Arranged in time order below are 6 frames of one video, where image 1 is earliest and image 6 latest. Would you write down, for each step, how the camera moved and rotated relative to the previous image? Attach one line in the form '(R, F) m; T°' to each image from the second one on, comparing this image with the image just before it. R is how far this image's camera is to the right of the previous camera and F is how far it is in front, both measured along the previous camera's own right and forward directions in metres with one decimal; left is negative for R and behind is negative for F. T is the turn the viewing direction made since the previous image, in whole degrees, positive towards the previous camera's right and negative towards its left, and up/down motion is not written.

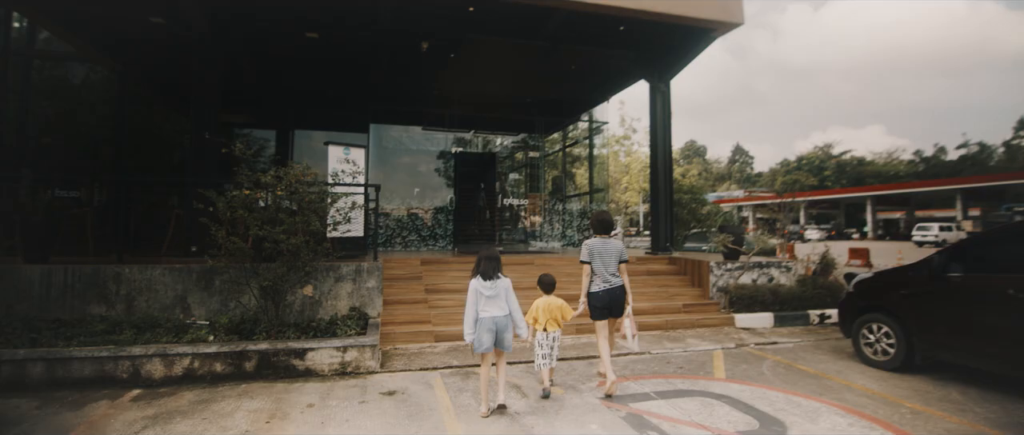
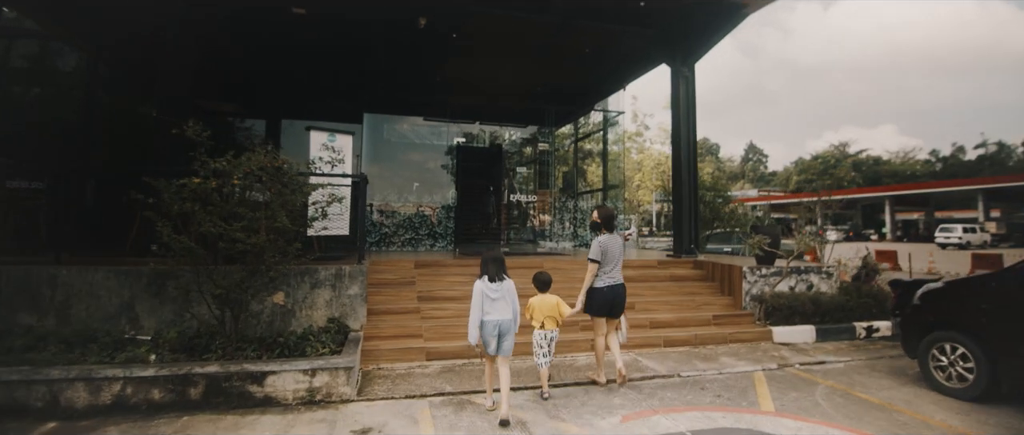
(0.0, +0.9) m; -1°
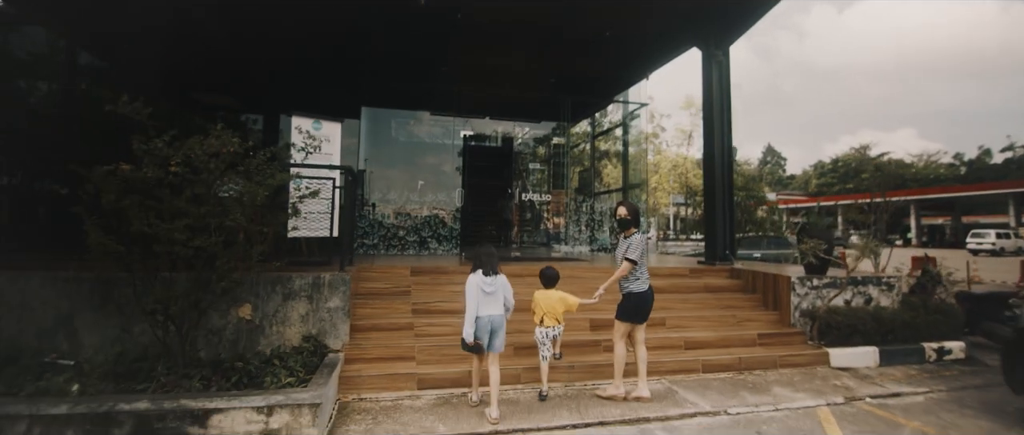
(0.0, +0.9) m; -1°
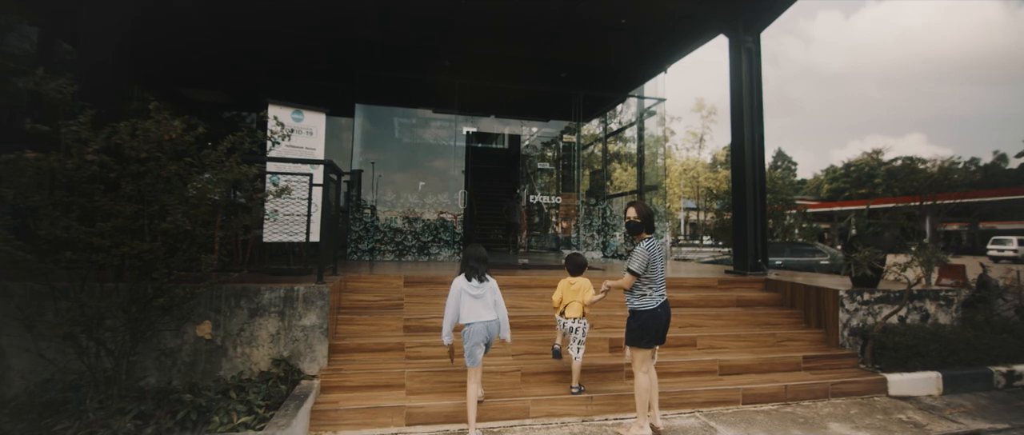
(0.0, +0.7) m; -1°
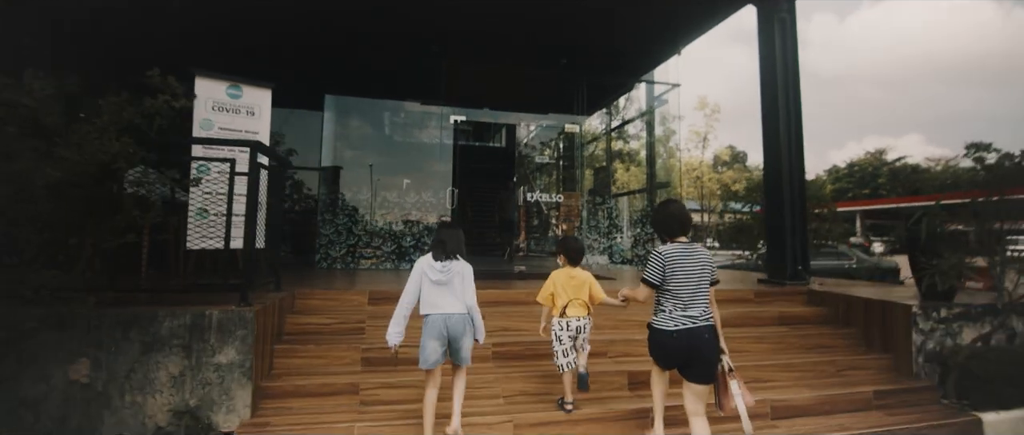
(+0.1, +1.0) m; 0°
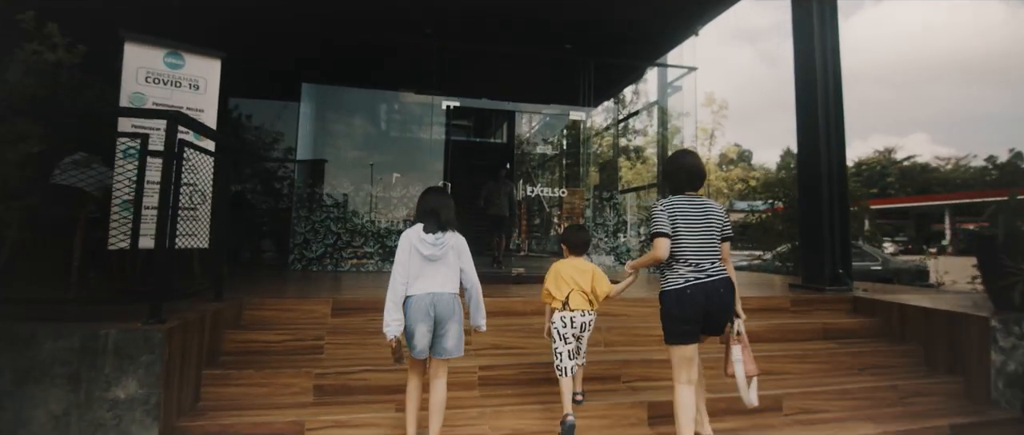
(+0.1, +0.7) m; 0°
